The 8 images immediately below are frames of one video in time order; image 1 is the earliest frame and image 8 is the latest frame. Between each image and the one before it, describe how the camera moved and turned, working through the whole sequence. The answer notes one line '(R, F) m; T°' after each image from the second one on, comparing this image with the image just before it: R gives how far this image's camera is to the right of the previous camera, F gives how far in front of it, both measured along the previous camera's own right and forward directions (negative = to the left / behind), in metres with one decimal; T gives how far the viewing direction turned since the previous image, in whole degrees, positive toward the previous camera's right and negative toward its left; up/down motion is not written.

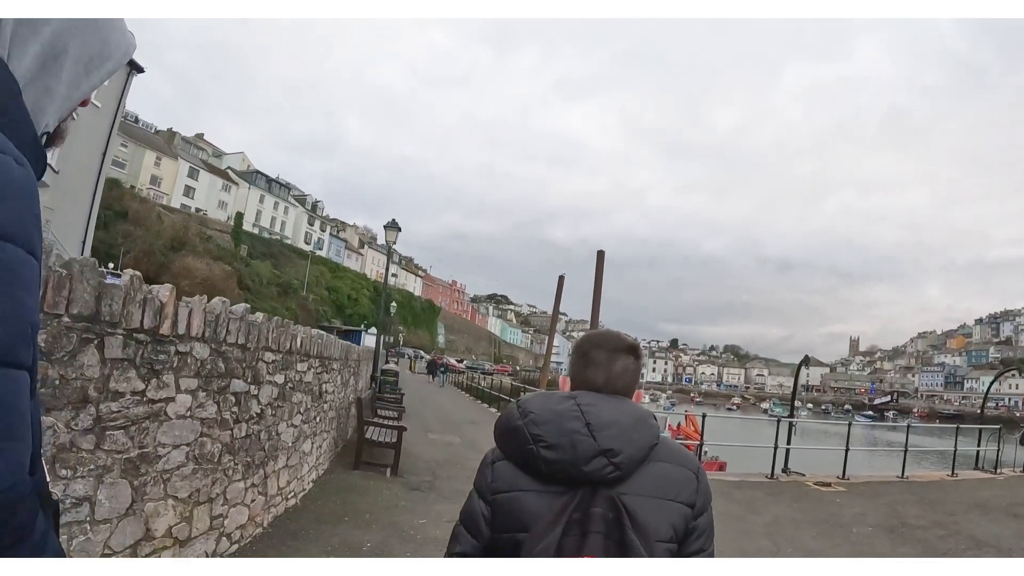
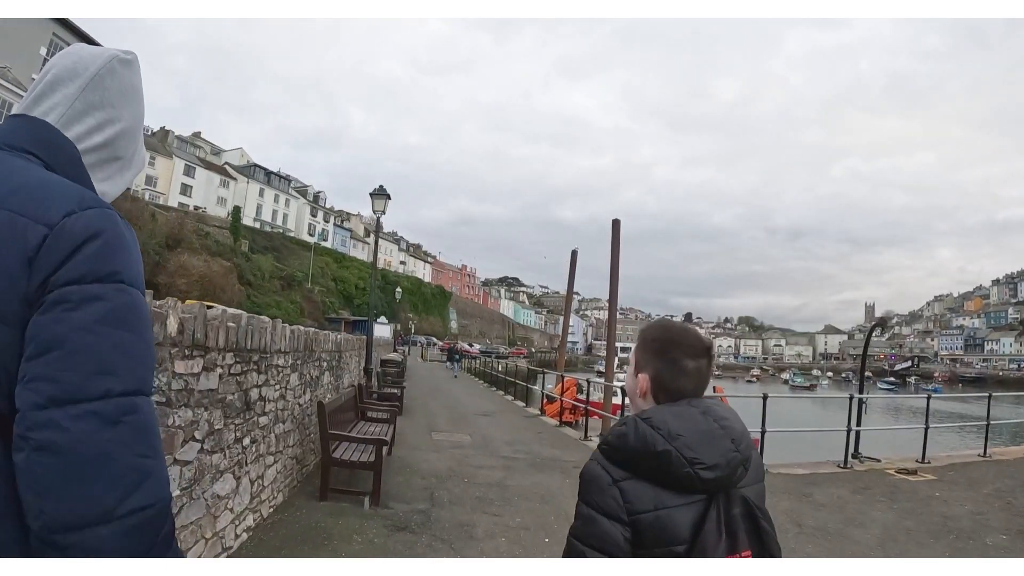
(0.0, +1.5) m; -1°
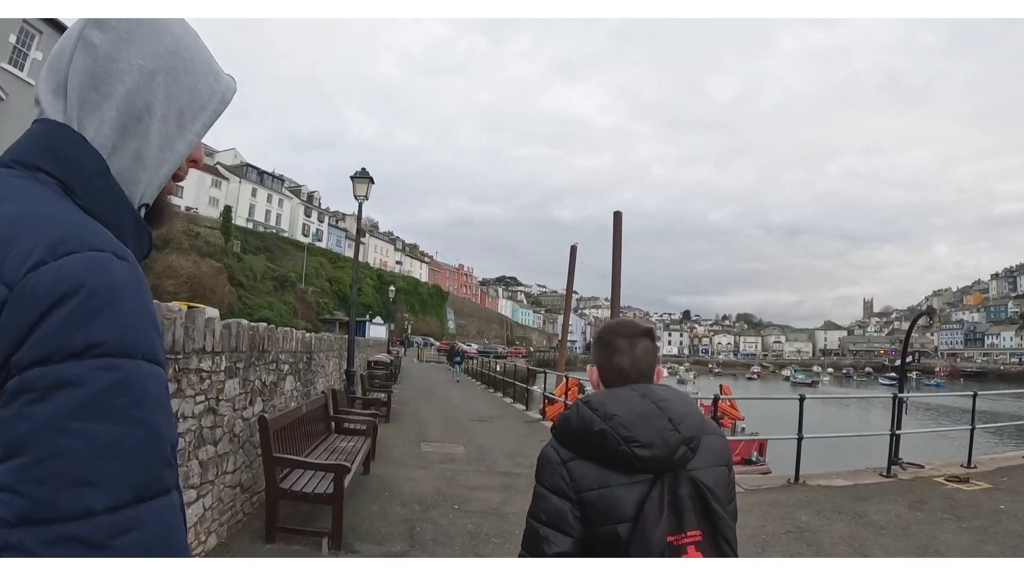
(0.0, +0.9) m; 0°
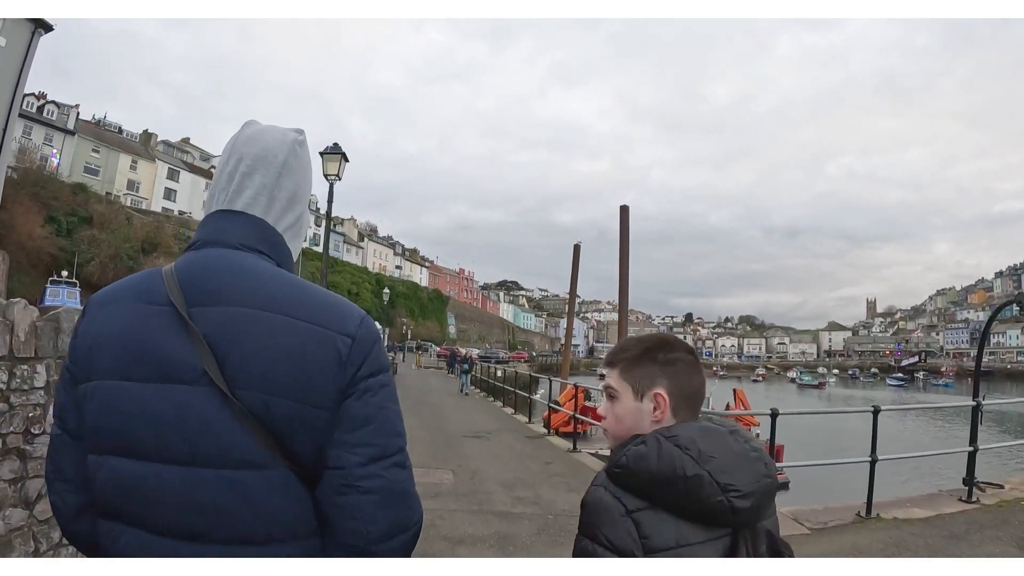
(0.0, +1.2) m; 0°
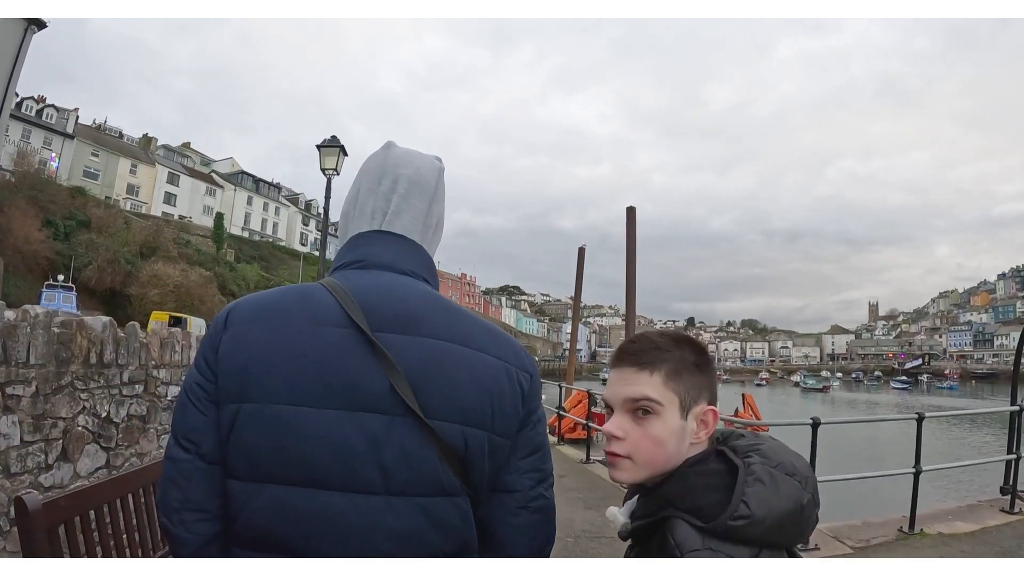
(-0.1, +0.4) m; 0°
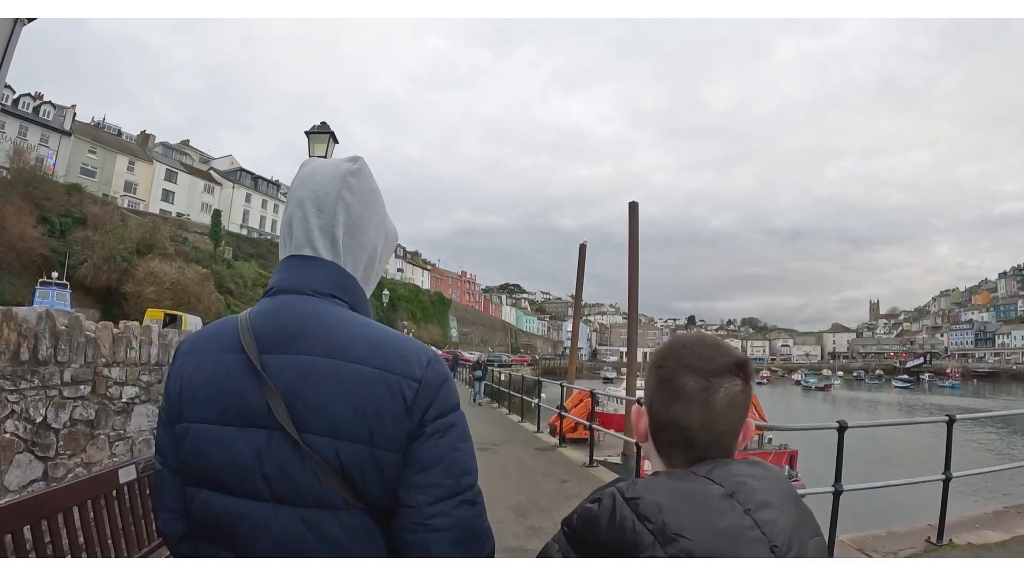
(0.0, +0.3) m; 0°
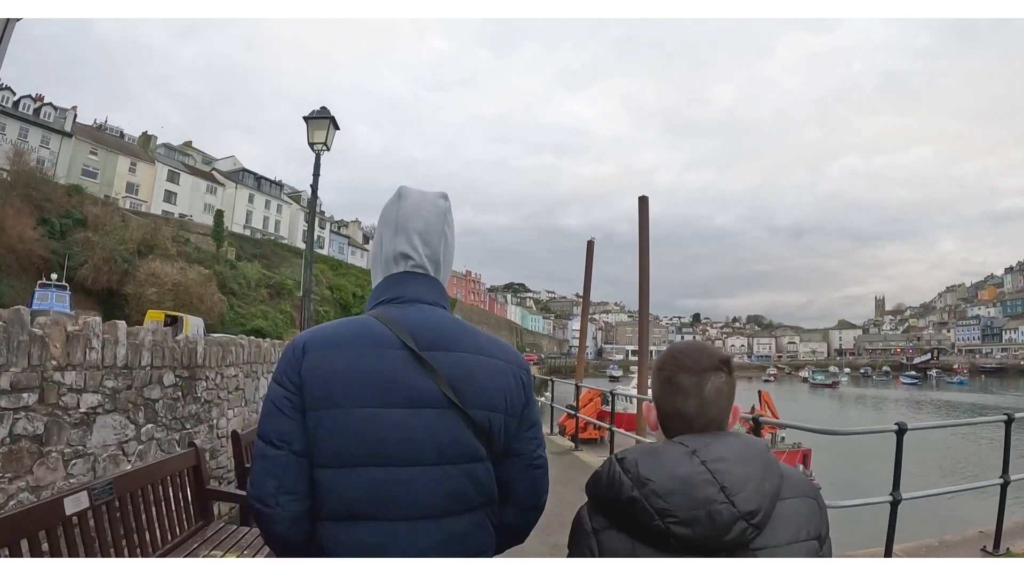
(-0.1, +0.4) m; 0°
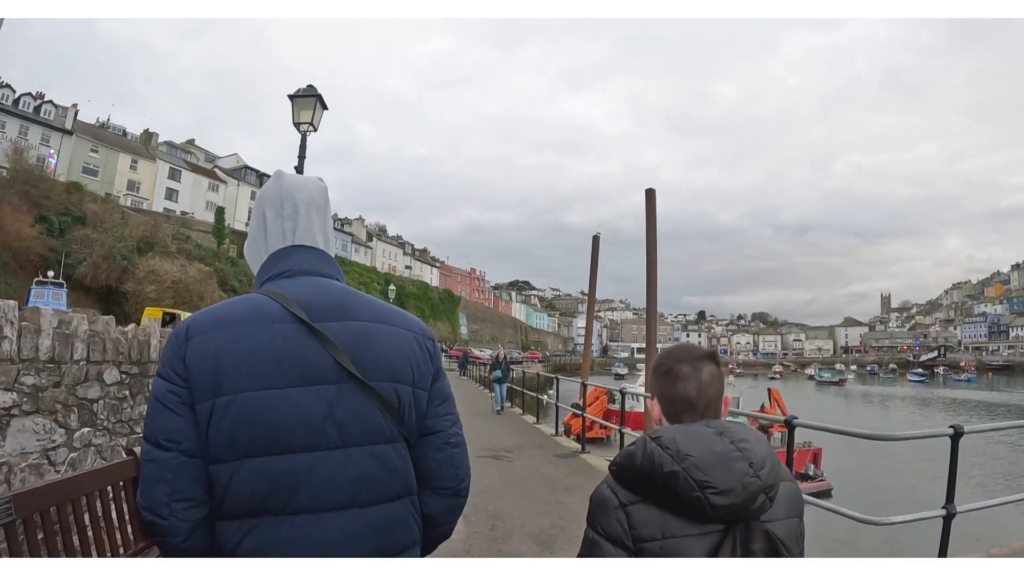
(0.0, +0.4) m; 0°
